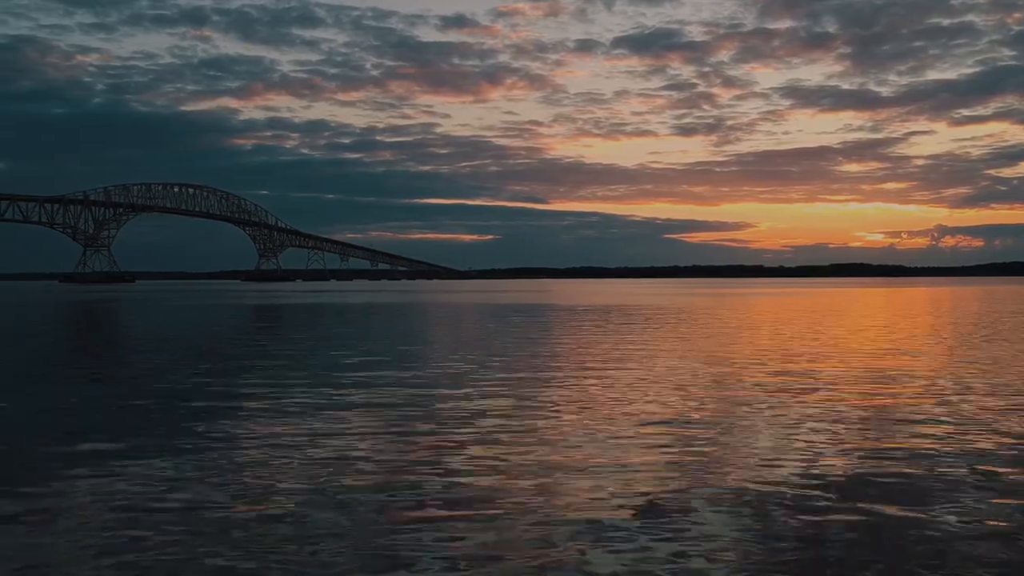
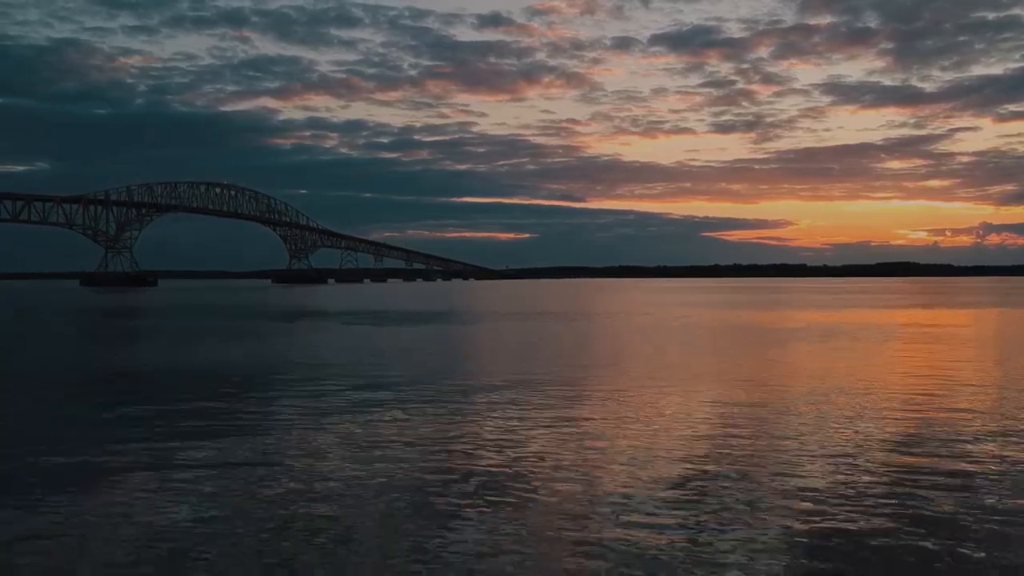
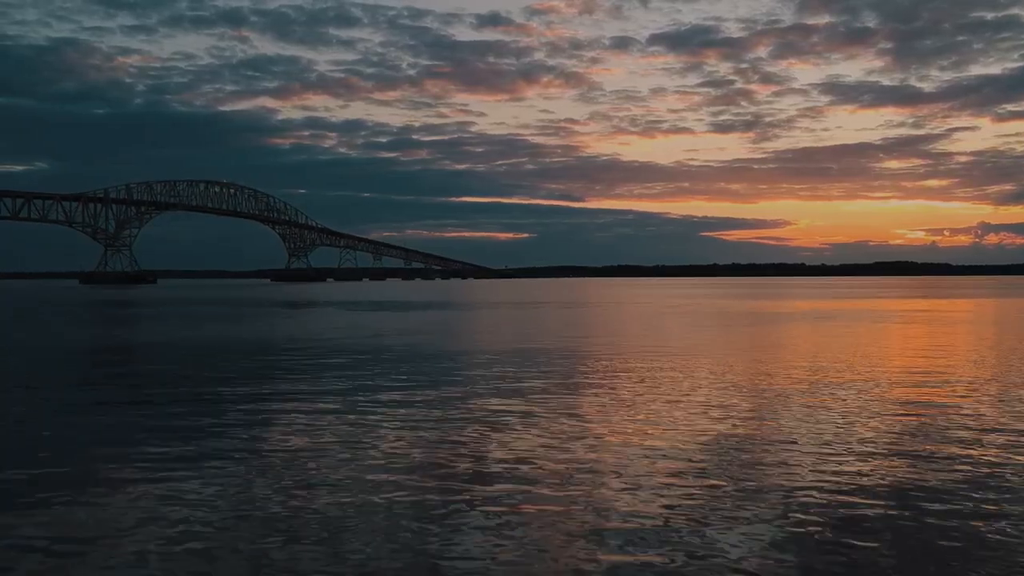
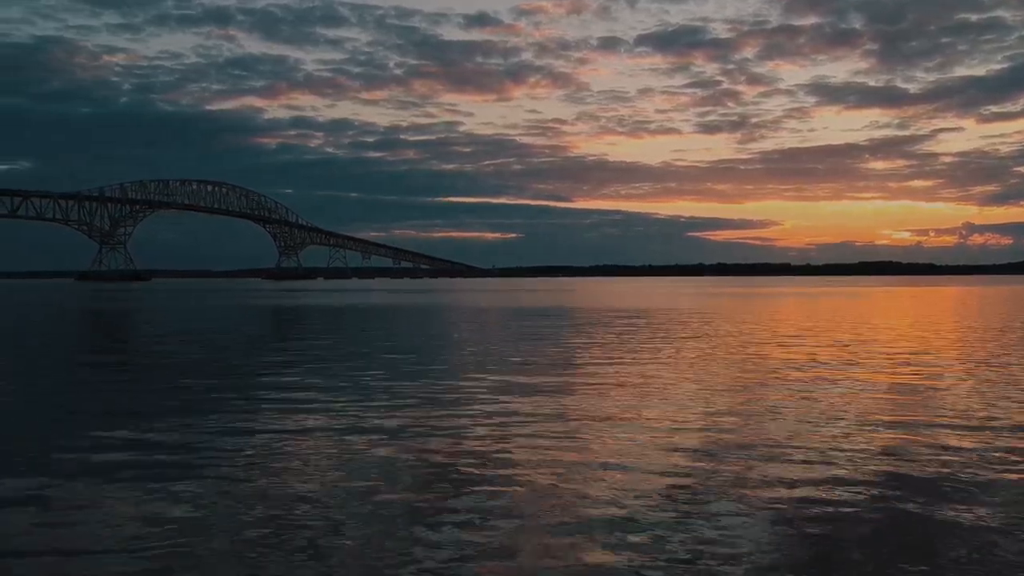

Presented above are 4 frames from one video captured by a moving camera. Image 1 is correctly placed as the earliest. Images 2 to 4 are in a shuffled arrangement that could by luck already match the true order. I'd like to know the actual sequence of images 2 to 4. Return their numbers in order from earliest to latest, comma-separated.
4, 3, 2
